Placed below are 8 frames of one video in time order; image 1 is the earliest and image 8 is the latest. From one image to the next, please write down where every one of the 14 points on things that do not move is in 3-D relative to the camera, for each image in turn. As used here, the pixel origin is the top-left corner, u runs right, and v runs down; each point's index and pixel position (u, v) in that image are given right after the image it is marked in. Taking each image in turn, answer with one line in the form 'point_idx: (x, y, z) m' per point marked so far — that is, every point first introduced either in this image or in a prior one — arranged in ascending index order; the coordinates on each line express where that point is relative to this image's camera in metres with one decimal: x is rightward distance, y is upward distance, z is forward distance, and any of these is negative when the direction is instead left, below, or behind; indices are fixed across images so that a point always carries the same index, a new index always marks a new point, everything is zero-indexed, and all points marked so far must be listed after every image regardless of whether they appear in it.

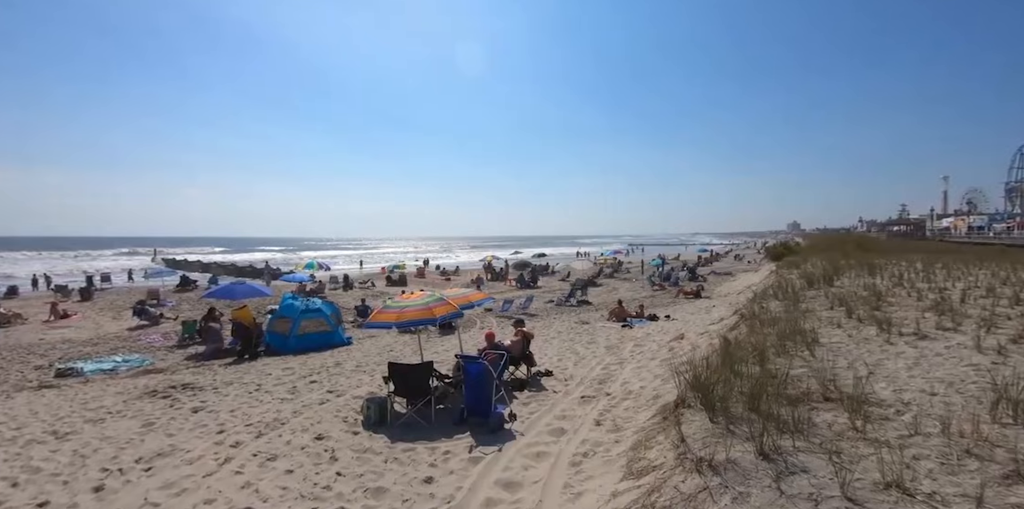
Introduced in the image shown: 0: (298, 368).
0: (-4.1, -2.2, +9.7) m
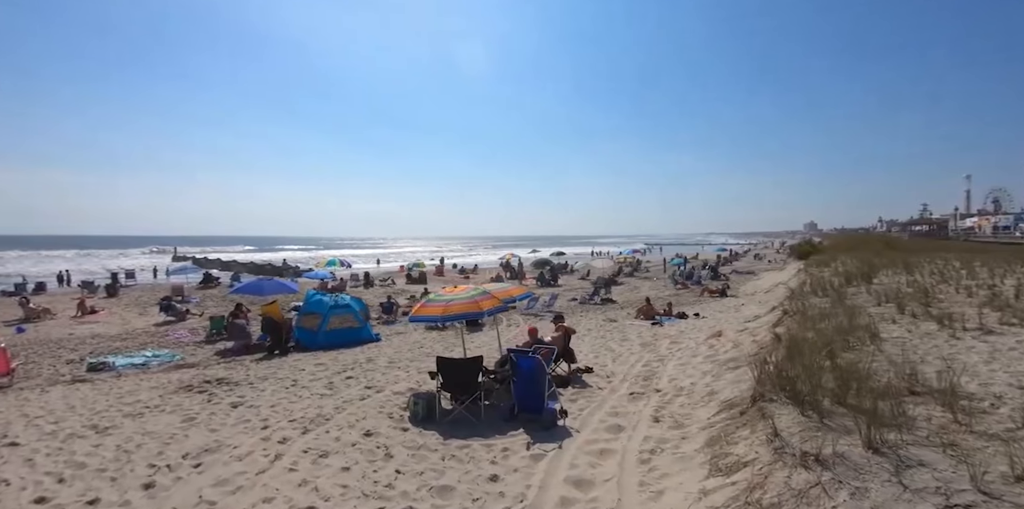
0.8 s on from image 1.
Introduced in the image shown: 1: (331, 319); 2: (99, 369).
0: (-3.4, -2.0, +9.5) m
1: (-4.1, -1.5, +11.6) m
2: (-7.6, -2.1, +9.3) m
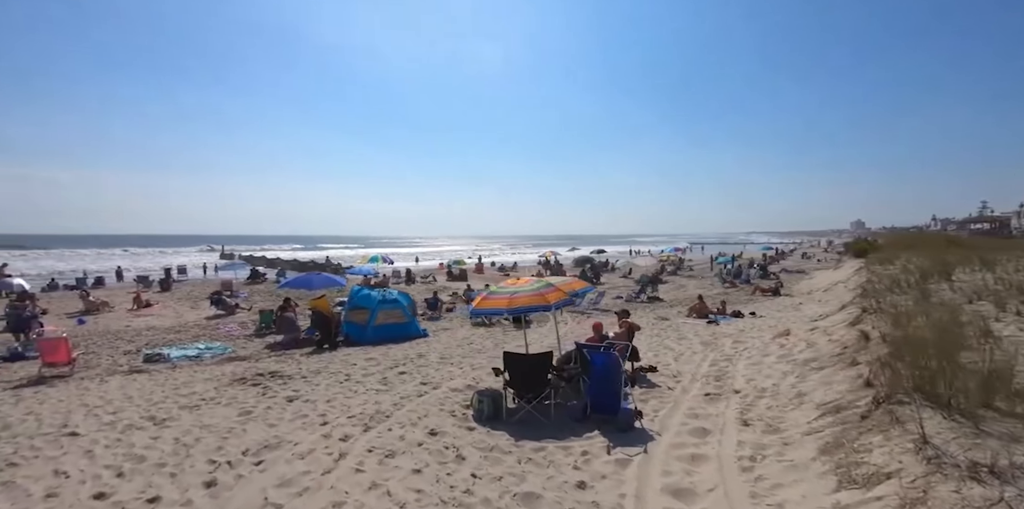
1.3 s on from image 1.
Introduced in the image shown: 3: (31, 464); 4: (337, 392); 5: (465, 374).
0: (-2.3, -1.9, +9.2) m
1: (-2.9, -1.3, +11.4) m
2: (-6.5, -1.9, +9.3) m
3: (-4.1, -1.8, +4.4) m
4: (-2.2, -1.8, +6.5) m
5: (-0.7, -1.8, +7.9) m
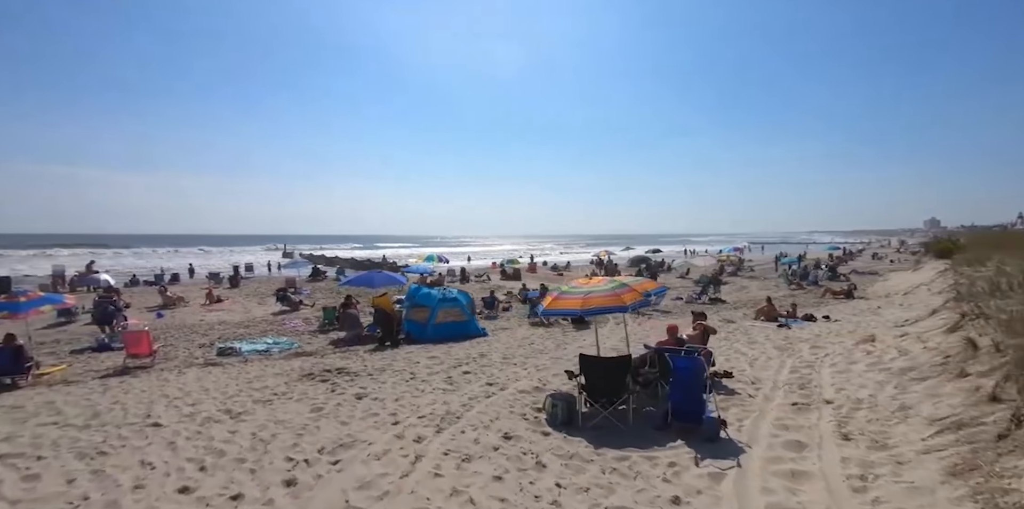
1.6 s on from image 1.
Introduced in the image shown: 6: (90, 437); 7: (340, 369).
0: (-1.2, -1.8, +9.1) m
1: (-1.6, -1.3, +11.3) m
2: (-5.4, -1.9, +9.6) m
3: (-3.5, -1.8, +4.5) m
4: (-1.4, -1.7, +6.4) m
5: (+0.3, -1.8, +7.6) m
6: (-4.2, -1.8, +5.1) m
7: (-2.7, -1.8, +8.0) m
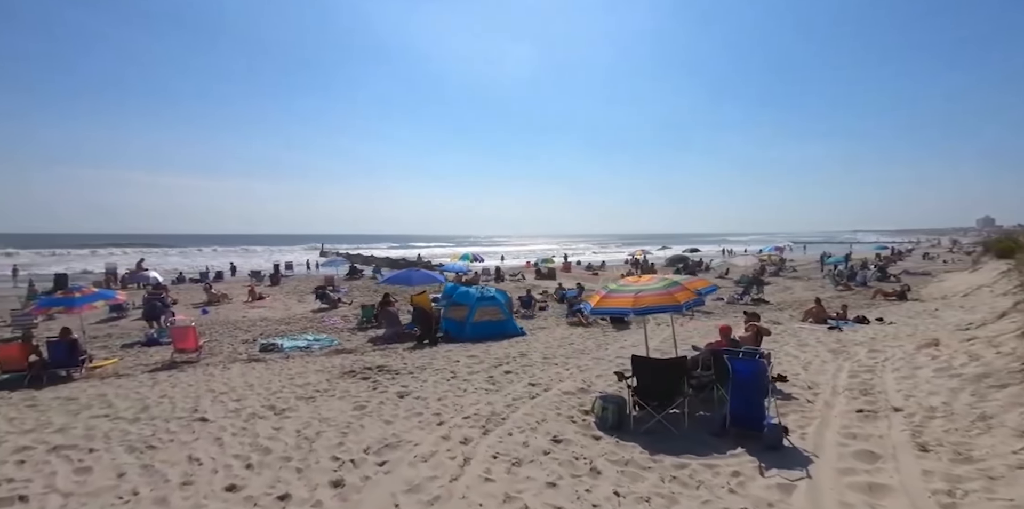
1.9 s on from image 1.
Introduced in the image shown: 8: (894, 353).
0: (-0.5, -1.8, +9.0) m
1: (-0.7, -1.2, +11.2) m
2: (-4.6, -1.8, +9.8) m
3: (-3.0, -1.7, +4.5) m
4: (-0.8, -1.7, +6.3) m
5: (+0.9, -1.8, +7.4) m
6: (-3.8, -1.8, +5.2) m
7: (-2.0, -1.7, +7.9) m
8: (+7.4, -1.9, +9.9) m
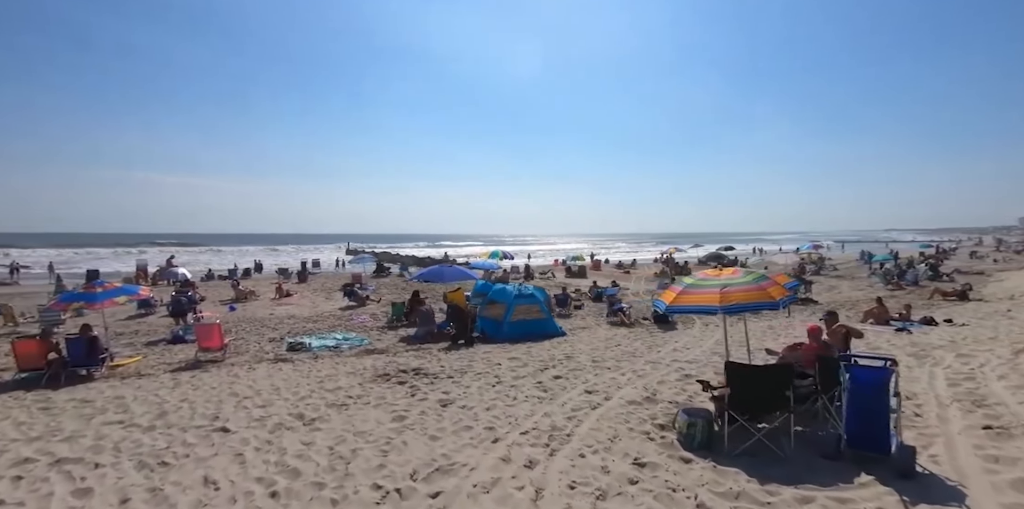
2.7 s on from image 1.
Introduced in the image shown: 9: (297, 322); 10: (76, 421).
0: (+0.2, -1.7, +8.2) m
1: (+0.1, -1.1, +10.4) m
2: (-3.8, -1.7, +9.2) m
3: (-2.5, -1.6, +3.8) m
4: (-0.2, -1.6, +5.5) m
5: (+1.6, -1.6, +6.6) m
6: (-3.2, -1.7, +4.6) m
7: (-1.4, -1.6, +7.2) m
8: (+8.2, -1.8, +8.8) m
9: (-5.4, -1.7, +12.7) m
10: (-4.6, -1.8, +5.4) m
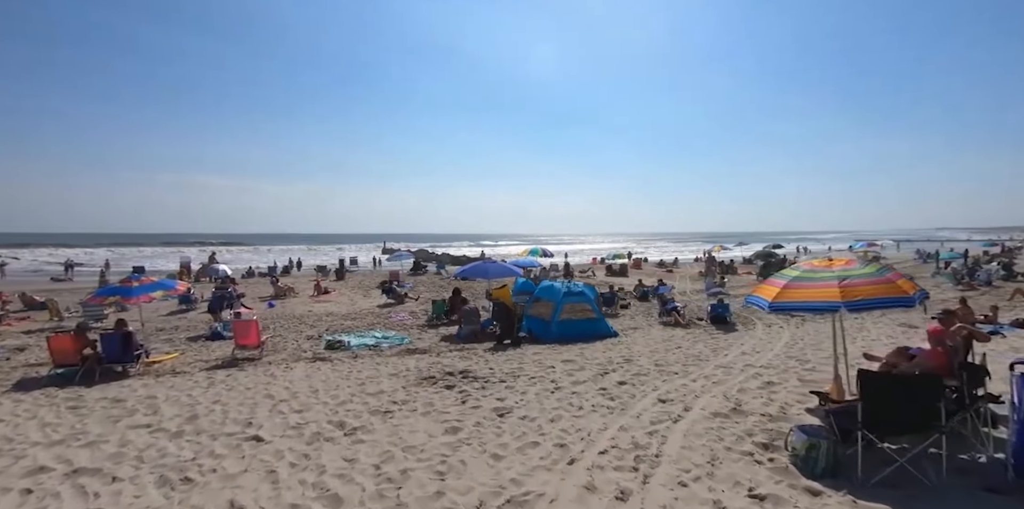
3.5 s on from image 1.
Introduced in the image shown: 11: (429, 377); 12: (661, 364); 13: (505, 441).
0: (+1.0, -1.6, +7.5) m
1: (+1.0, -1.0, +9.7) m
2: (-3.0, -1.6, +8.7) m
3: (-2.0, -1.5, +3.3) m
4: (+0.4, -1.4, +4.8) m
5: (+2.2, -1.5, +5.8) m
6: (-2.6, -1.6, +4.1) m
7: (-0.6, -1.5, +6.6) m
8: (+9.0, -1.7, +7.6) m
9: (-4.3, -1.6, +12.3) m
10: (-4.0, -1.7, +5.0) m
11: (-1.0, -1.5, +6.3) m
12: (+2.2, -1.6, +7.4) m
13: (-0.1, -1.4, +3.9) m
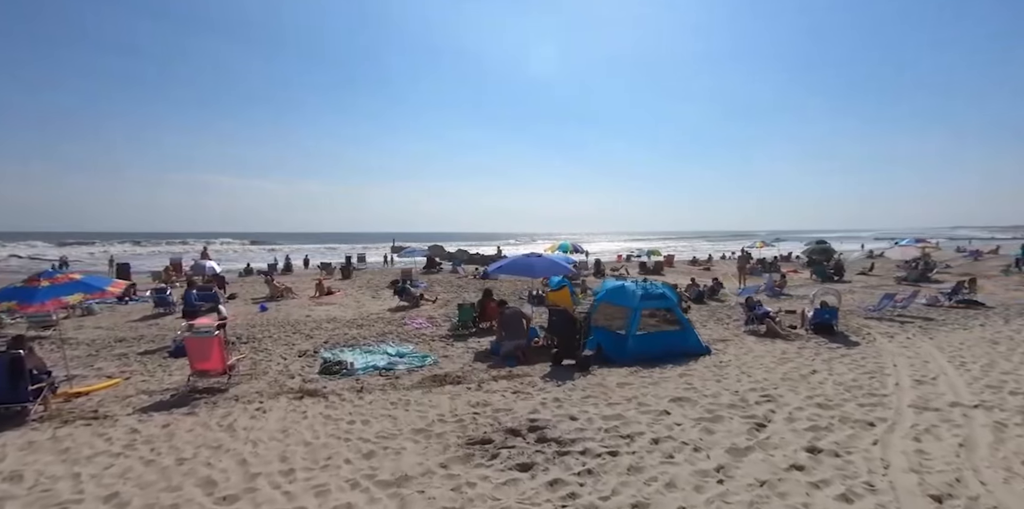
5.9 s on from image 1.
0: (+1.8, -1.4, +4.9) m
1: (+1.9, -0.8, +7.2) m
2: (-2.1, -1.4, +6.2) m
3: (-1.2, -1.3, +0.8) m
4: (+1.2, -1.3, +2.3) m
5: (+3.0, -1.4, +3.2) m
6: (-1.9, -1.4, +1.6) m
7: (+0.2, -1.3, +4.1) m
8: (+9.8, -1.5, +4.9) m
9: (-3.4, -1.4, +9.8) m
10: (-3.2, -1.5, +2.6) m
11: (-0.2, -1.3, +3.8) m
12: (+3.0, -1.4, +4.9) m
13: (+0.7, -1.3, +1.4) m
